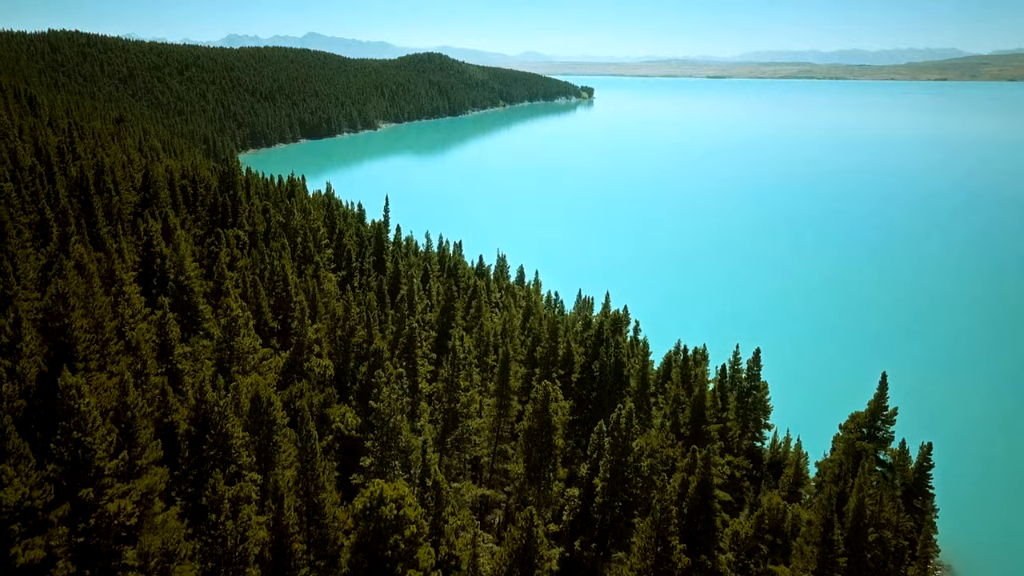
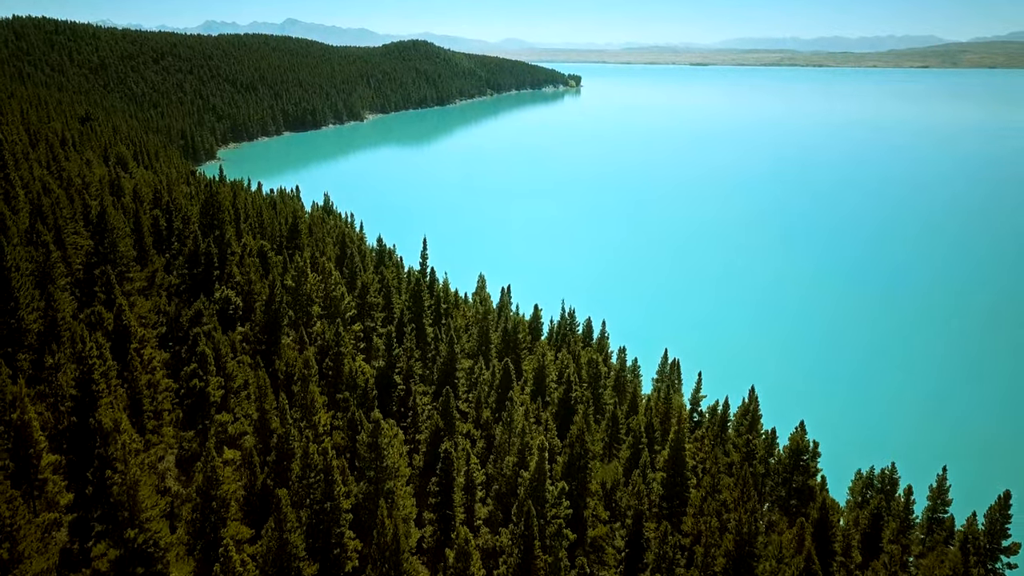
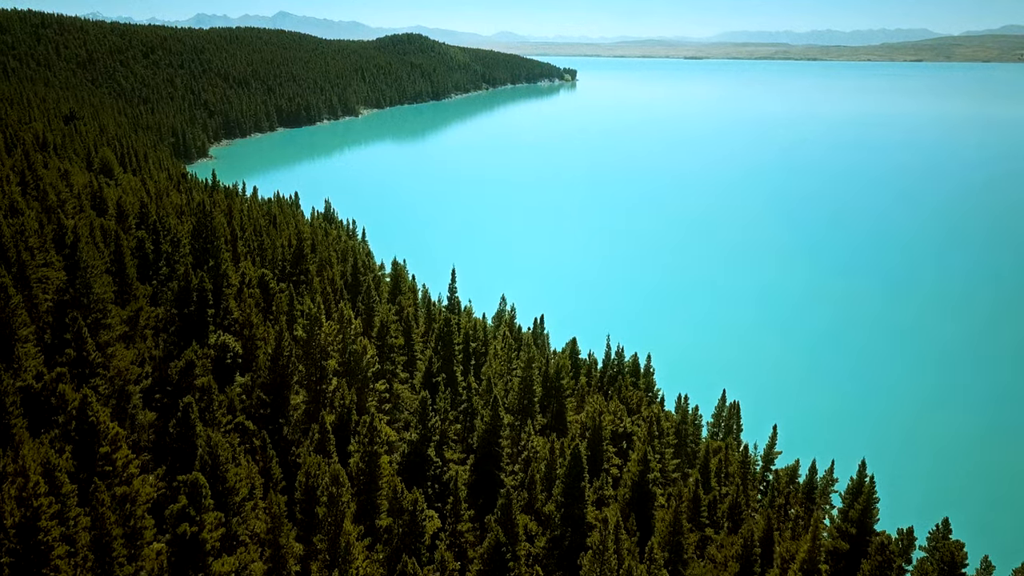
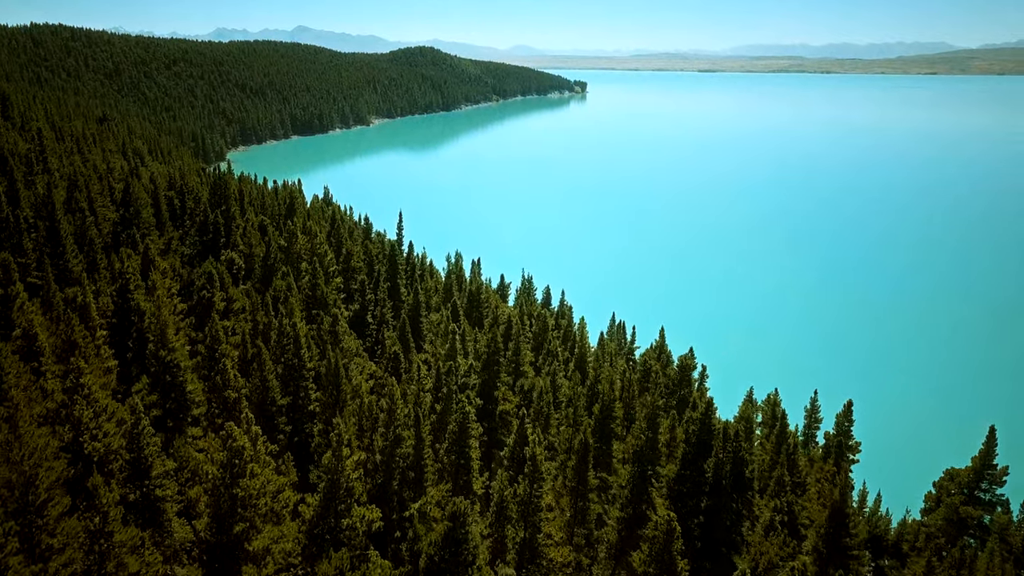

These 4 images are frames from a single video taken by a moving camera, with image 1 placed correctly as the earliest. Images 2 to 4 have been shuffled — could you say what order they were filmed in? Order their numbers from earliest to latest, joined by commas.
4, 2, 3
